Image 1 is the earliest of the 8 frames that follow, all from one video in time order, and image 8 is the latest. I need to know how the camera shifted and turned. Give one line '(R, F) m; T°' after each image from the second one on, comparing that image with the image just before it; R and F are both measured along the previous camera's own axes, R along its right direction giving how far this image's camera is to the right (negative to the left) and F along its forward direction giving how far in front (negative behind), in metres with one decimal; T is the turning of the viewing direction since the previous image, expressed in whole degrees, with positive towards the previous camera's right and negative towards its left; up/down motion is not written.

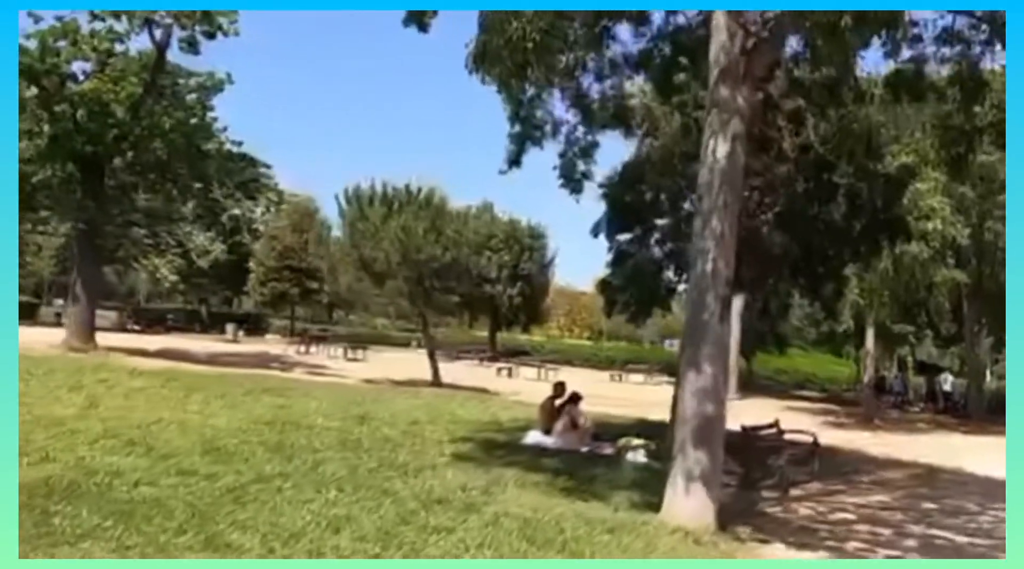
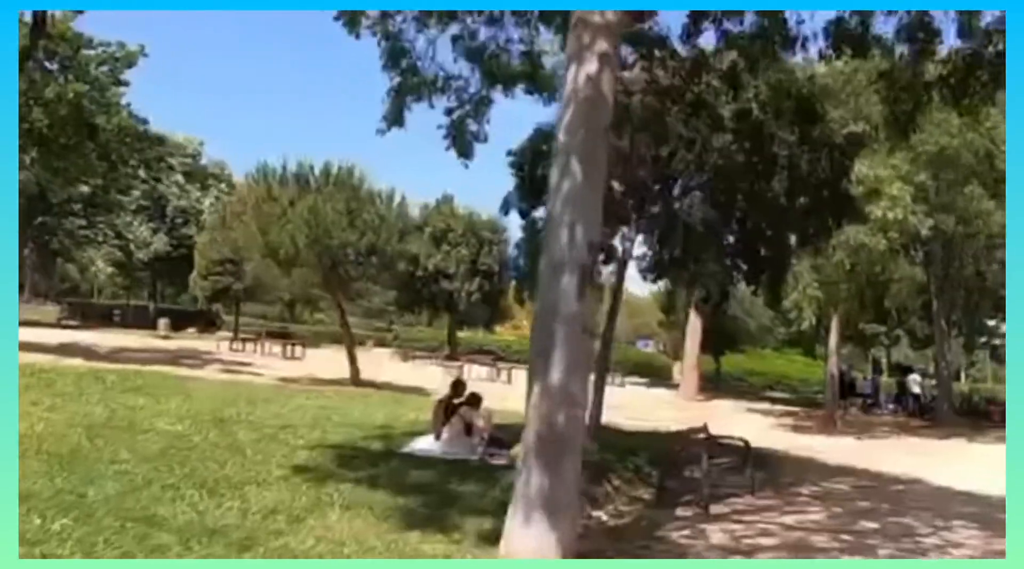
(+0.7, +0.8) m; +1°
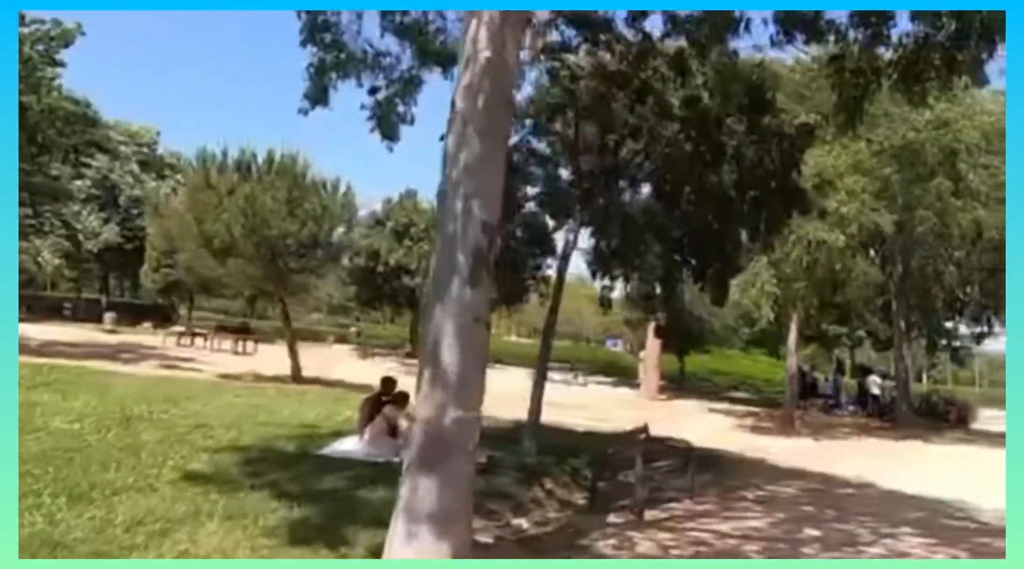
(+0.3, +0.3) m; +2°
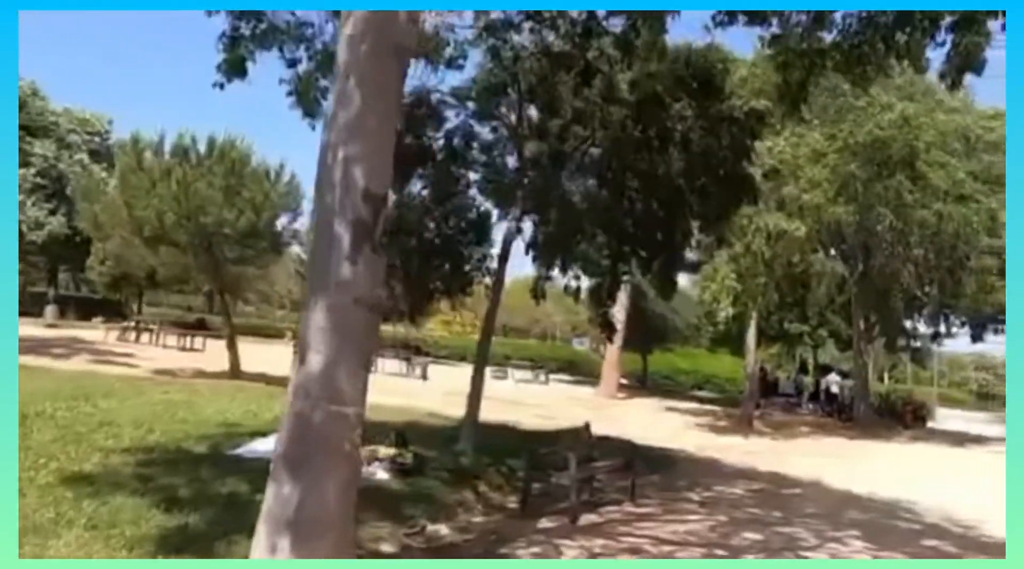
(+0.2, +0.3) m; +2°
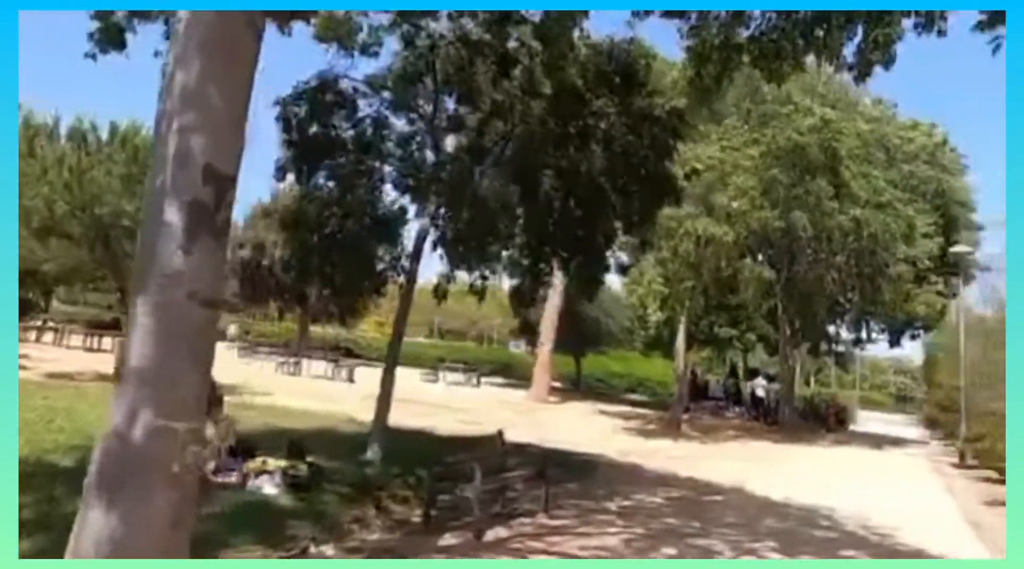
(+0.2, +0.2) m; +5°
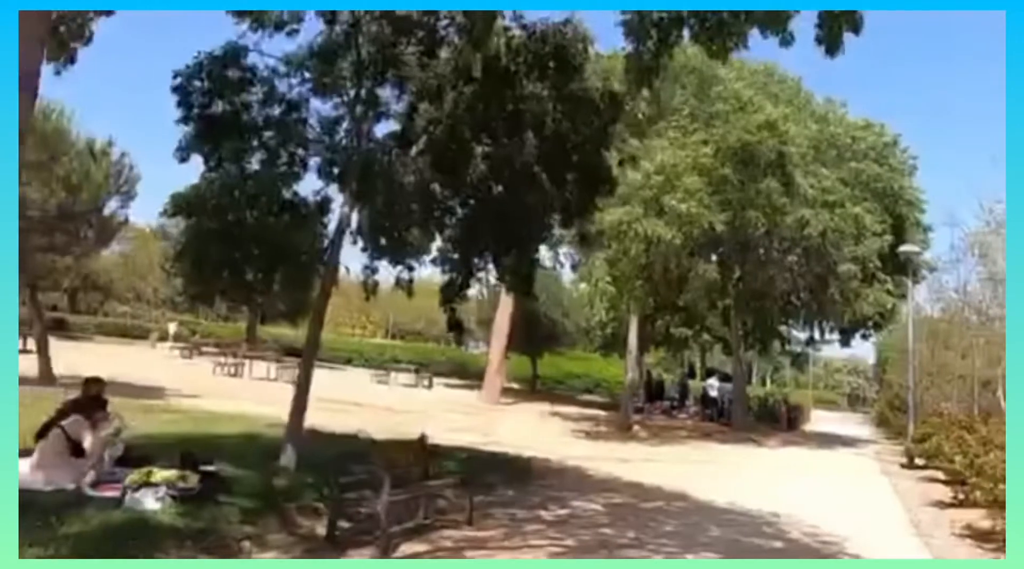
(+0.2, +0.3) m; +3°
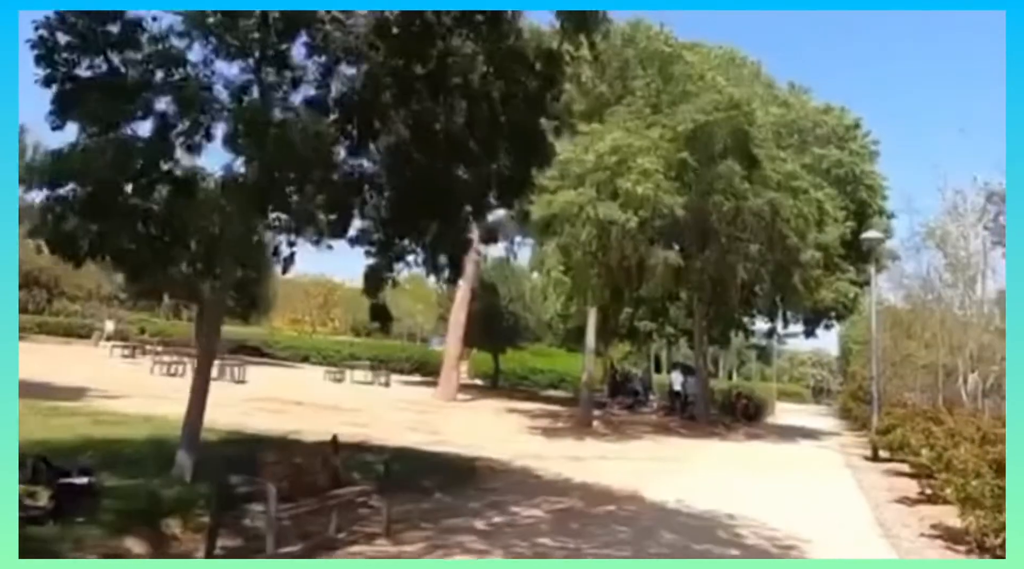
(+0.2, +0.5) m; +2°
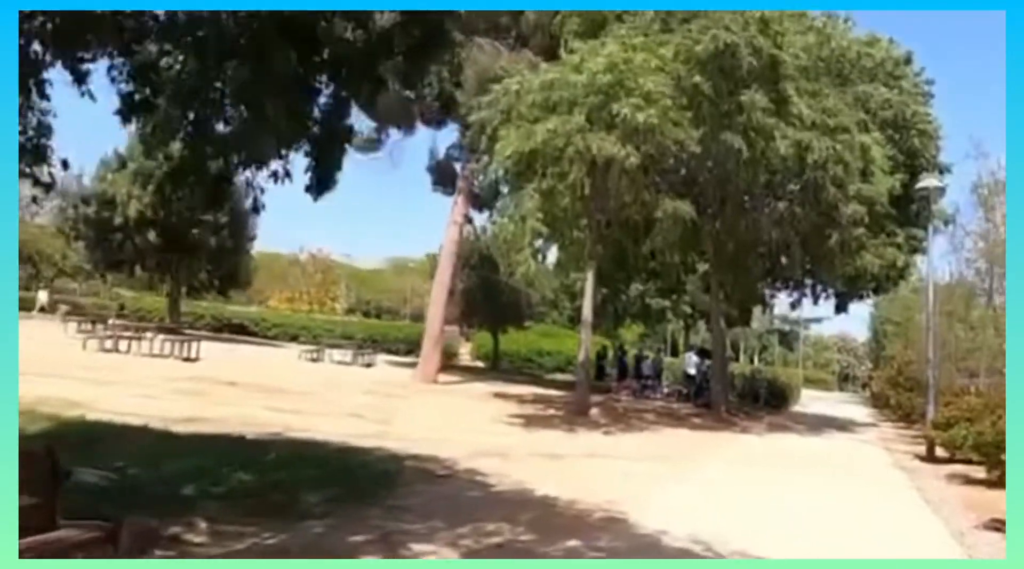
(+0.5, +1.7) m; -2°
